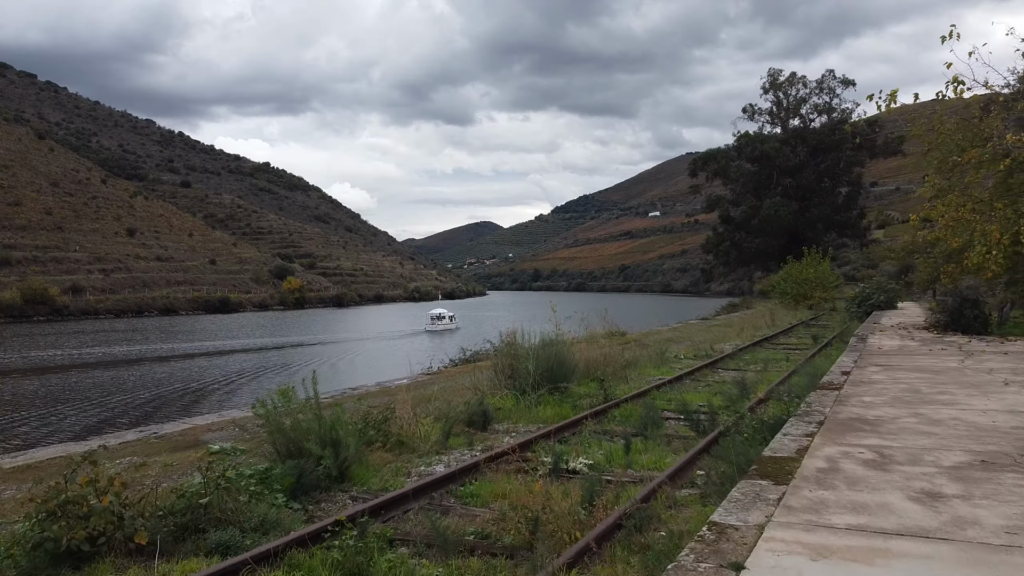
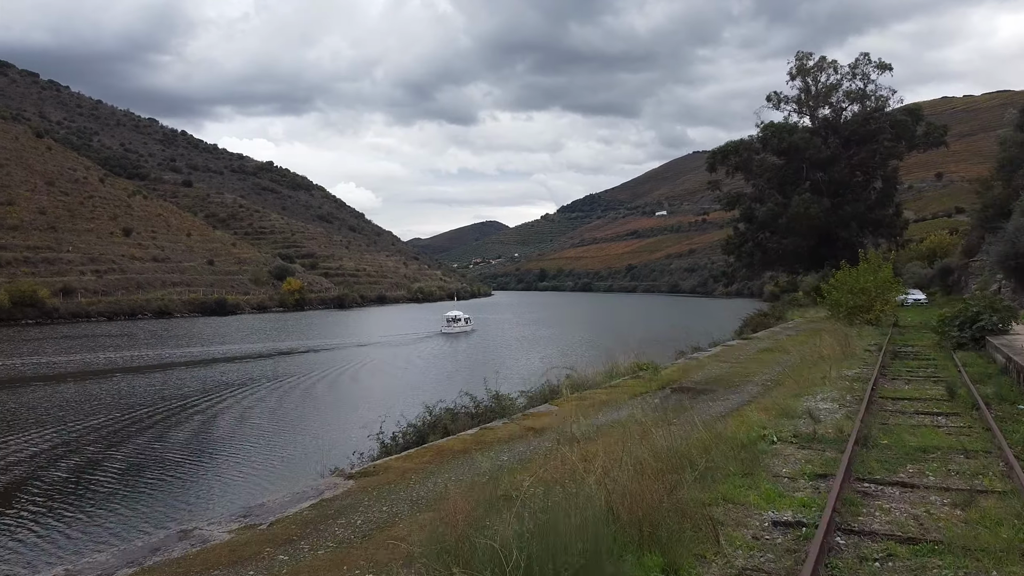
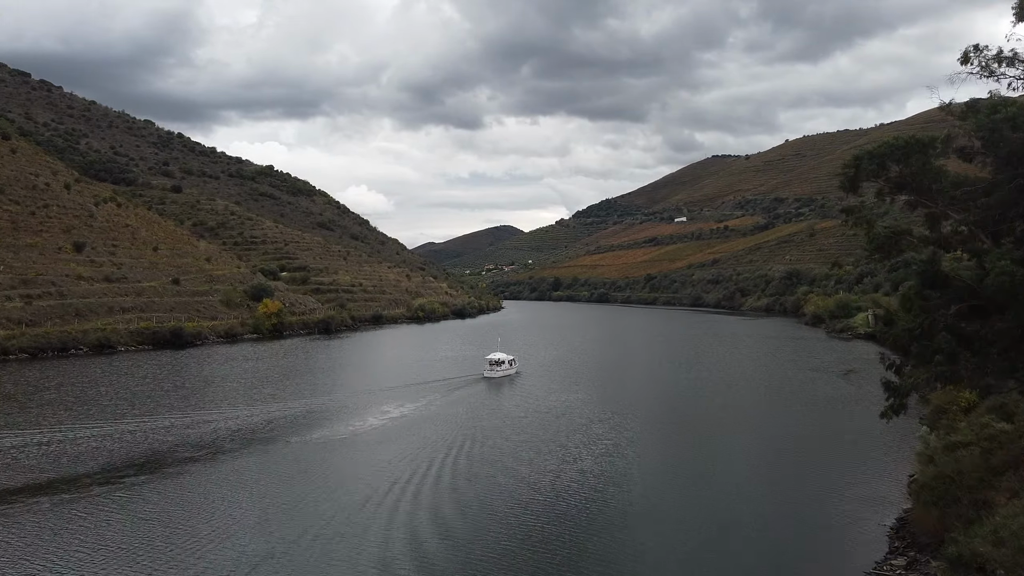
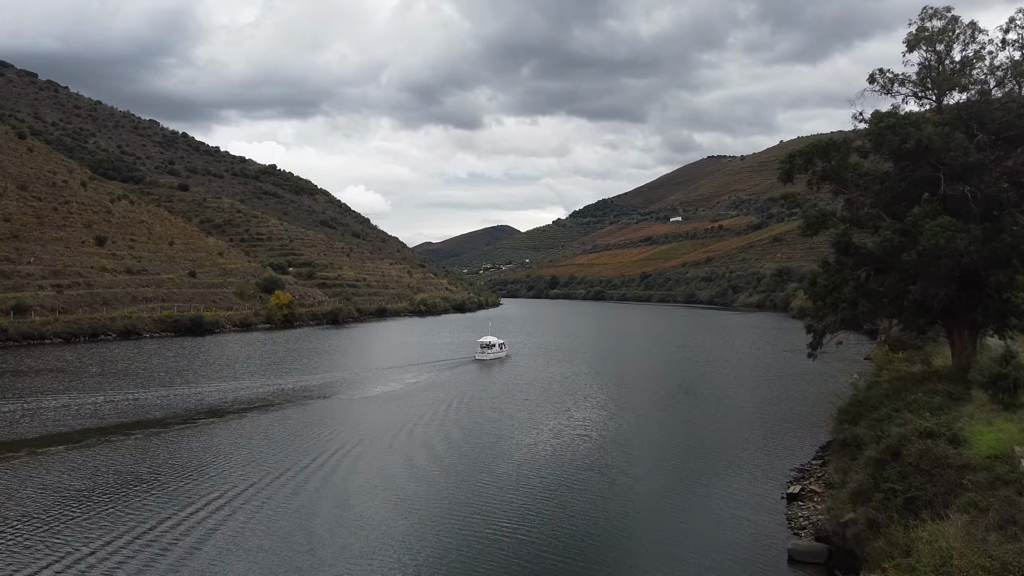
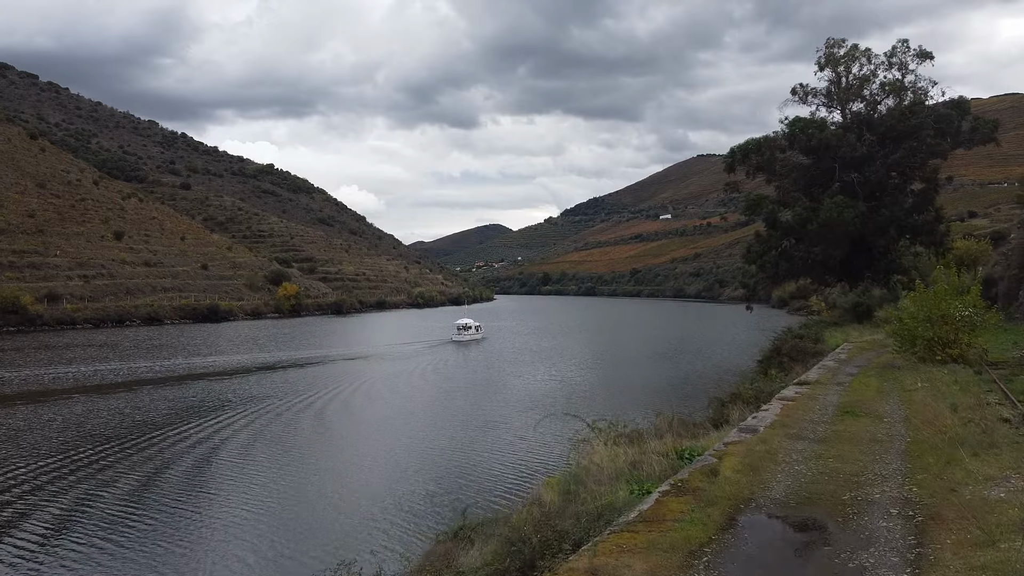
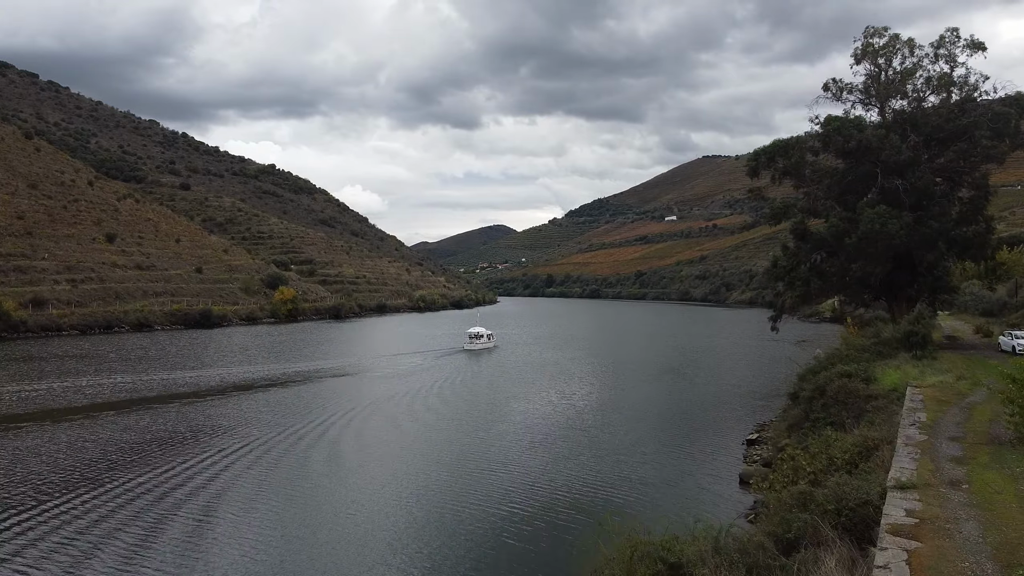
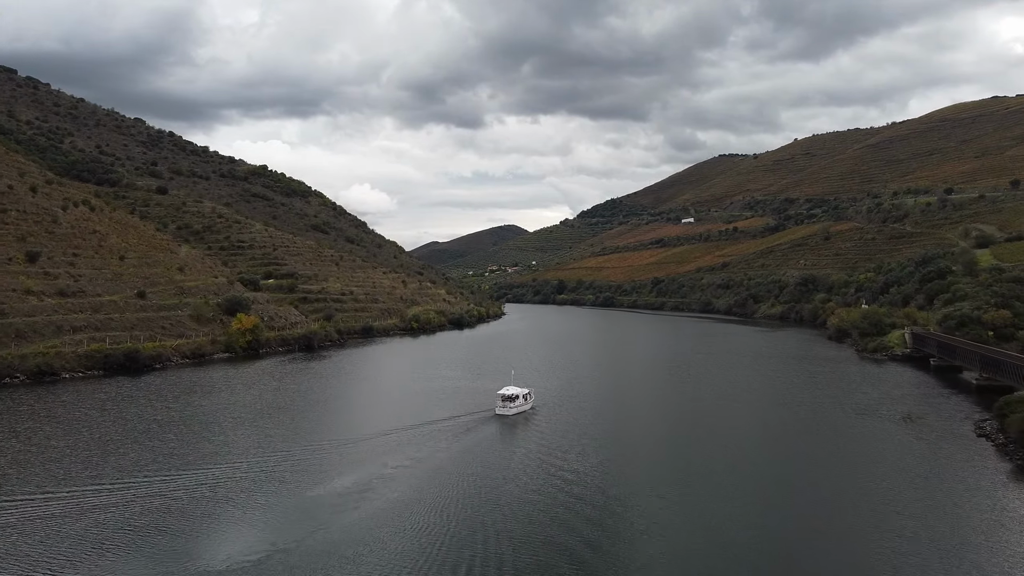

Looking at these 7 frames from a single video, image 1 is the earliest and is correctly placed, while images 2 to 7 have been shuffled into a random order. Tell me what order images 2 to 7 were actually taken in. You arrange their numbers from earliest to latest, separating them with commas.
2, 5, 6, 4, 3, 7
